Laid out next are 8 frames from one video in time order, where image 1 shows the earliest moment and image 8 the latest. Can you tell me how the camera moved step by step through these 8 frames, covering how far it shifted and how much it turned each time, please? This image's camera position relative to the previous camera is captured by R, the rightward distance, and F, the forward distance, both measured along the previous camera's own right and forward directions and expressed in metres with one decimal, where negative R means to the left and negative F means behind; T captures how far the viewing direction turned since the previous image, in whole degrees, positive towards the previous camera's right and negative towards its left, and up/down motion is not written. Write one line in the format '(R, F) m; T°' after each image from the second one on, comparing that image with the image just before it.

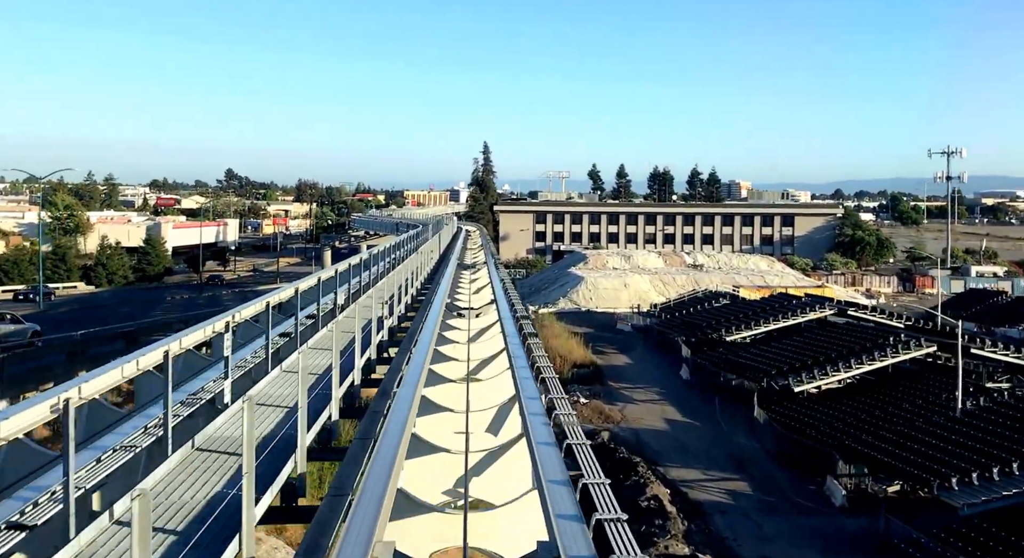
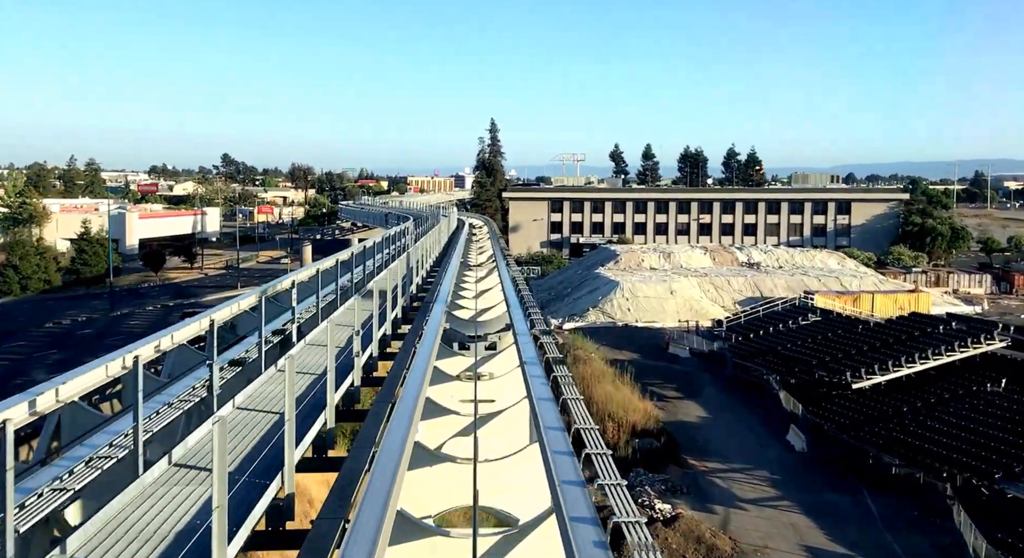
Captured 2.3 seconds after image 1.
(-0.3, +5.8) m; 0°
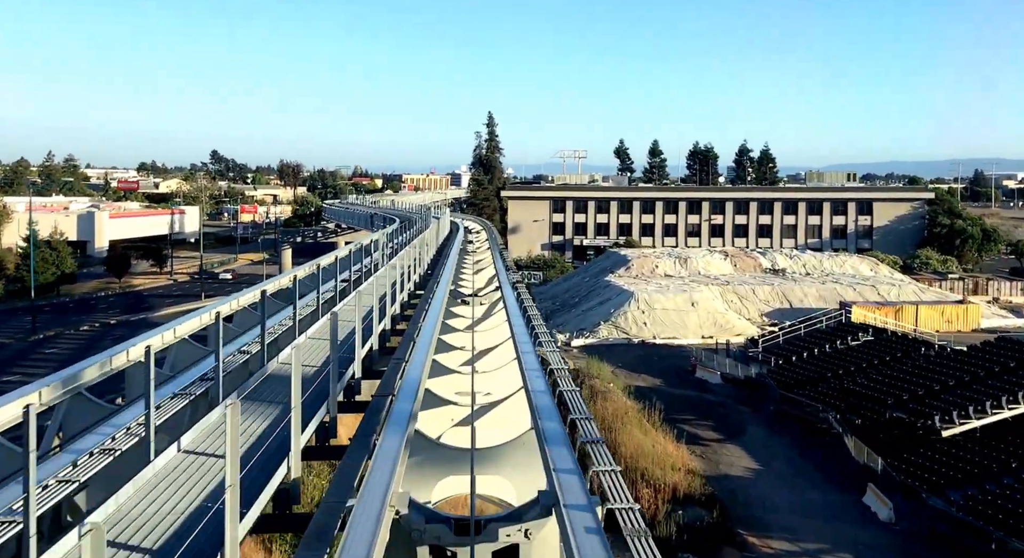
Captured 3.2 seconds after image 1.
(-0.1, +2.5) m; 0°
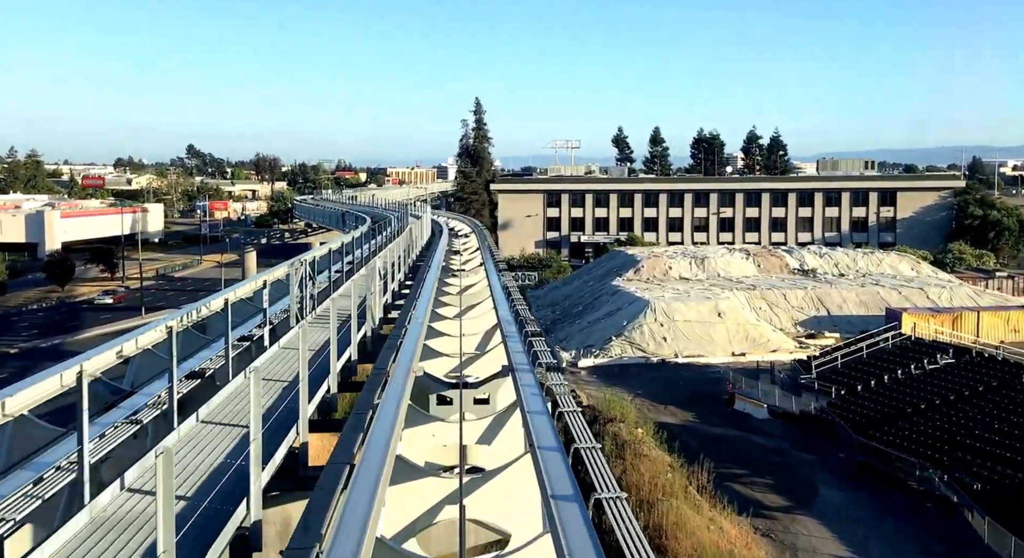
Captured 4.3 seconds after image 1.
(-0.1, +3.0) m; +1°
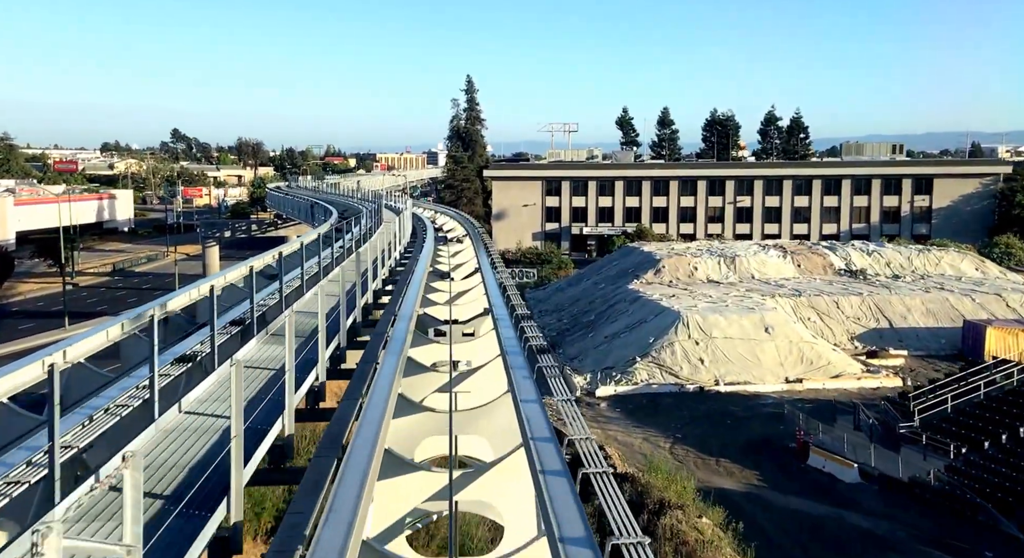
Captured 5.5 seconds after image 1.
(-0.2, +3.2) m; +1°
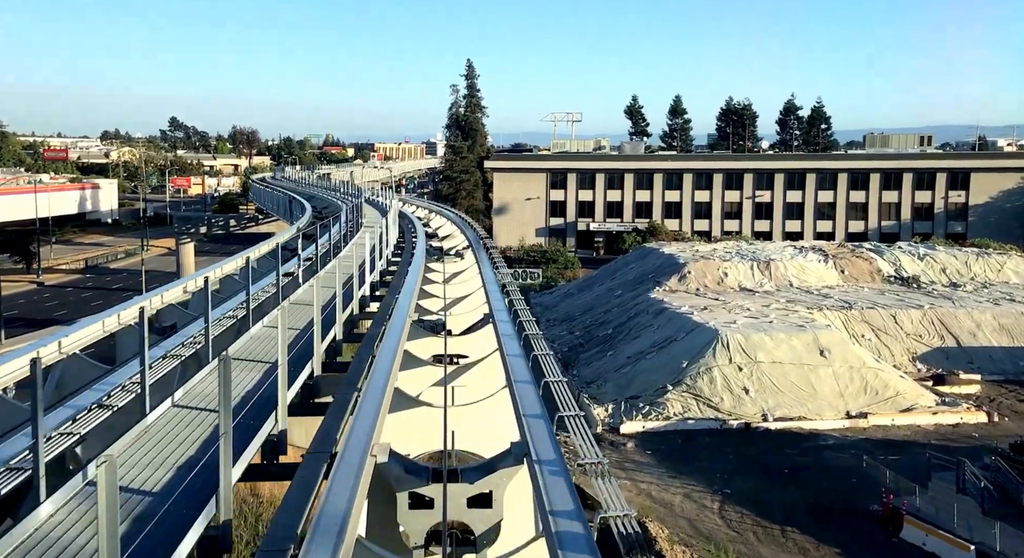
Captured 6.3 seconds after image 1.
(-0.1, +2.2) m; 0°
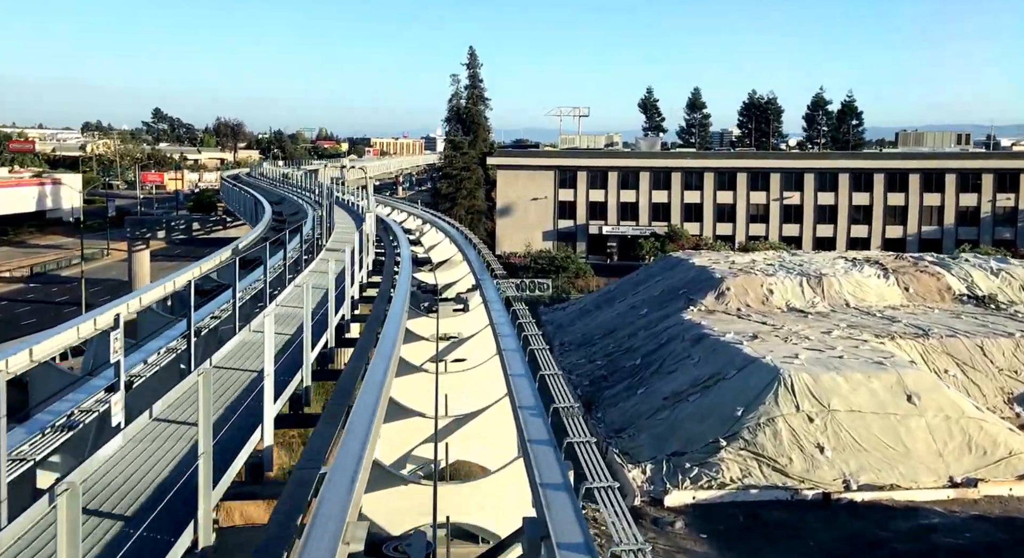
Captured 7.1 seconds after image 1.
(-0.1, +2.4) m; 0°
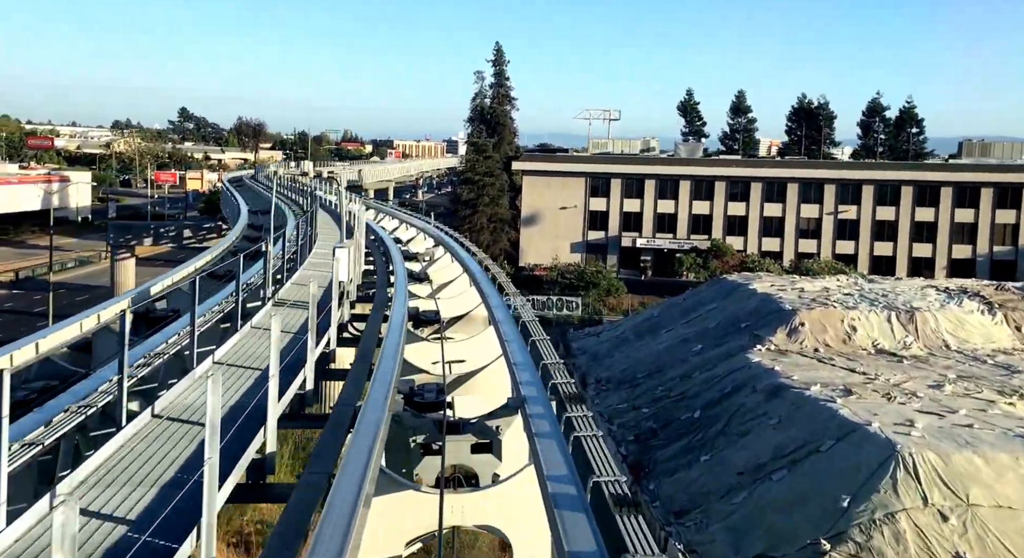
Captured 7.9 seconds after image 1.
(-0.1, +2.3) m; -1°
